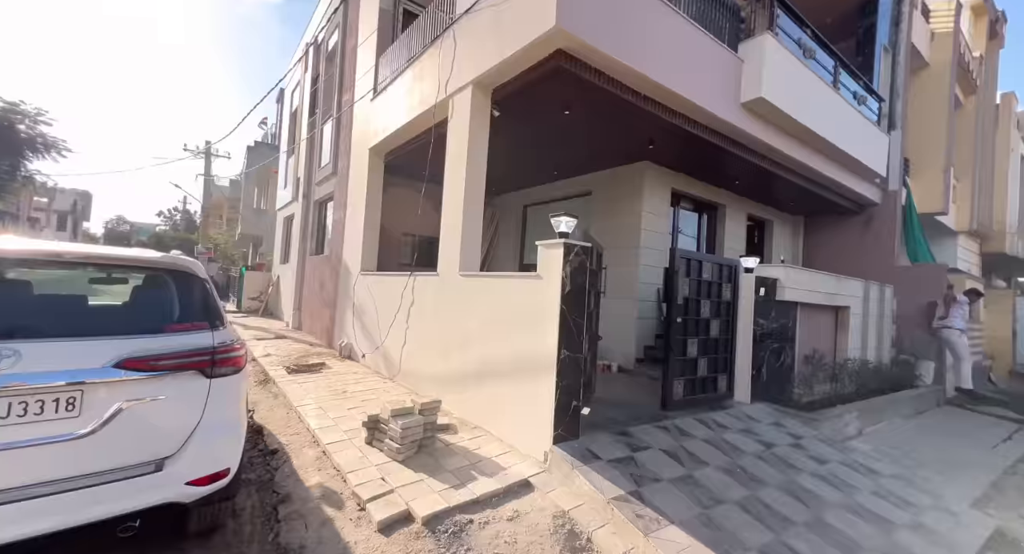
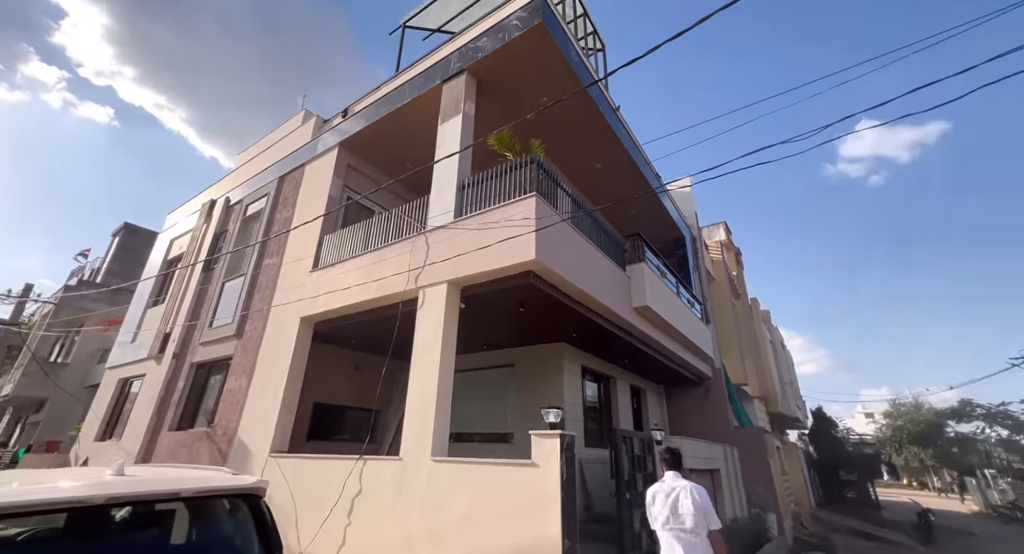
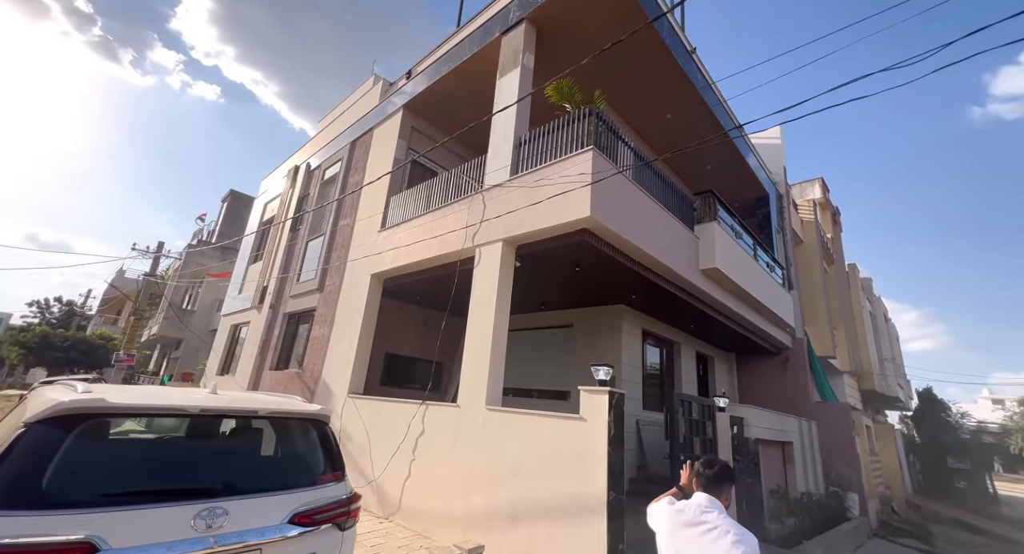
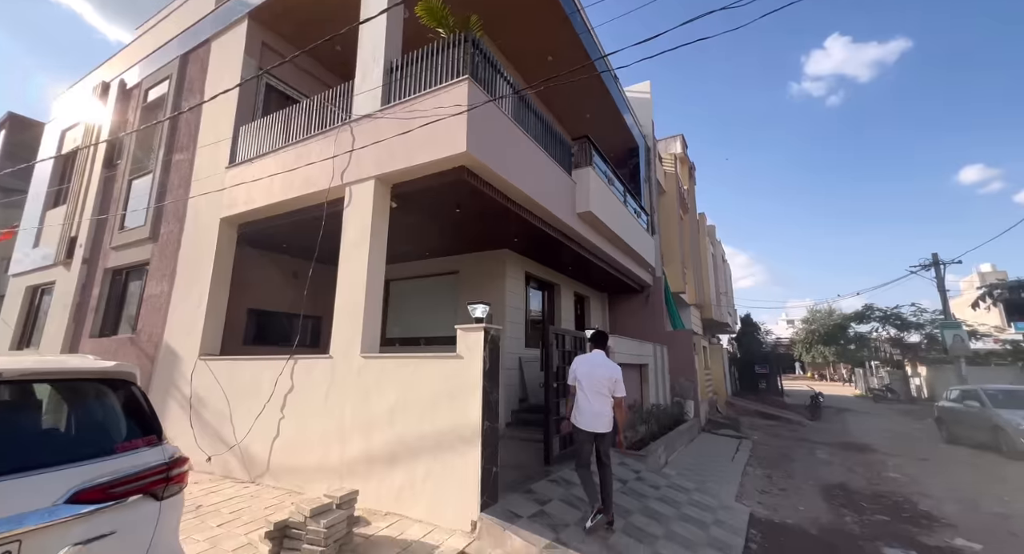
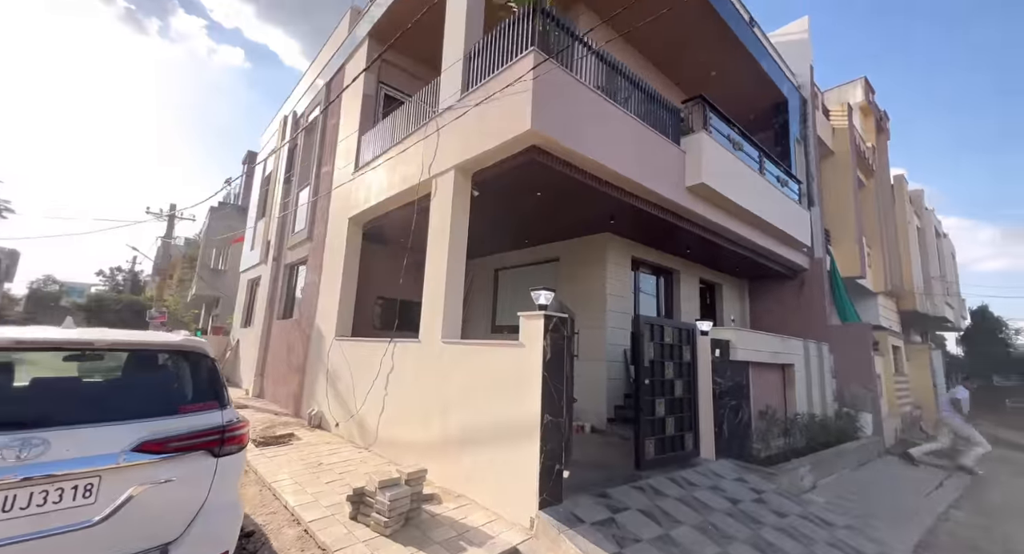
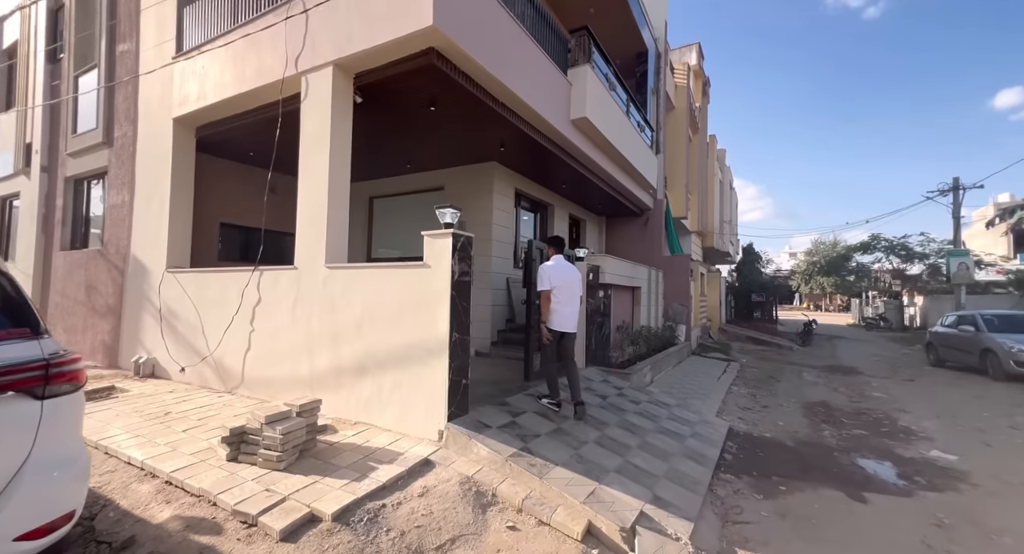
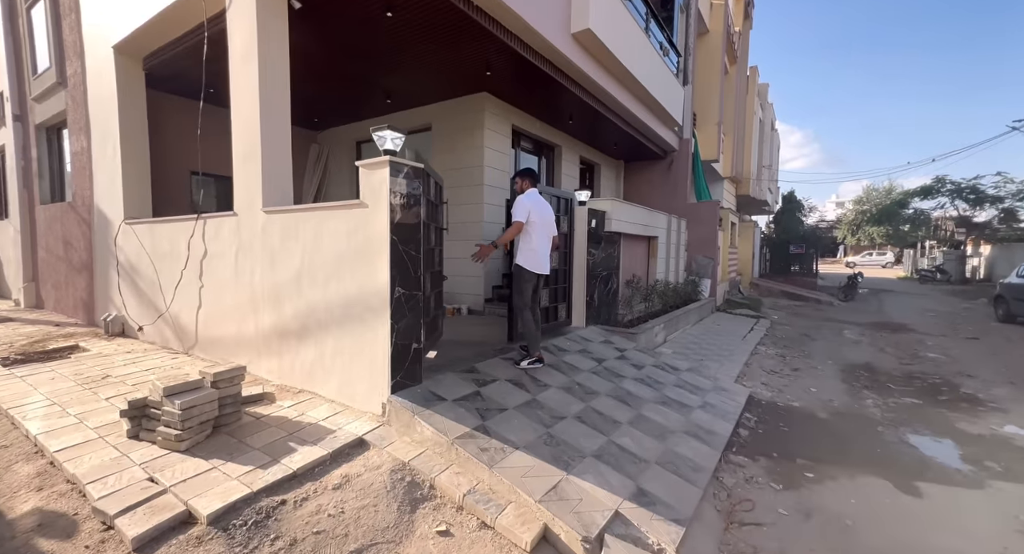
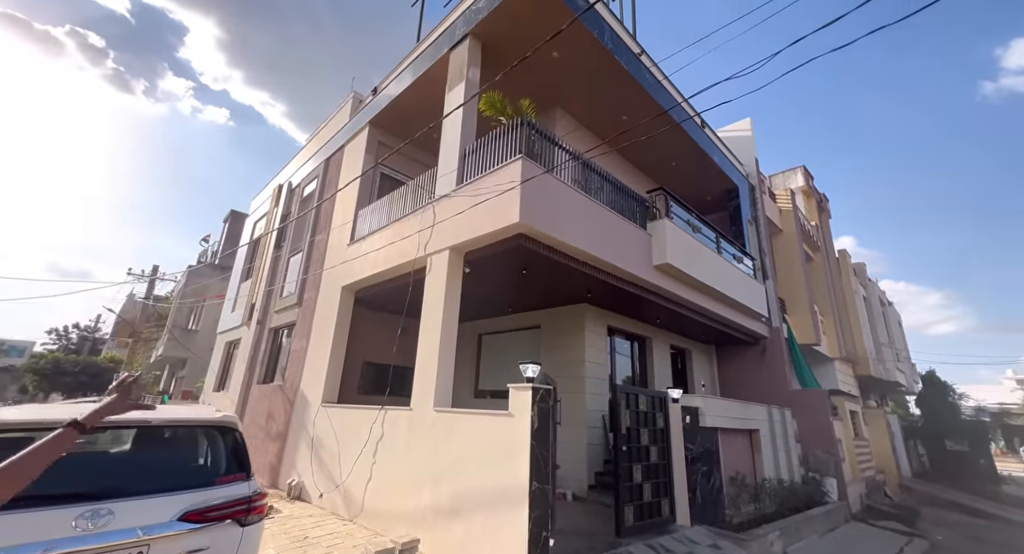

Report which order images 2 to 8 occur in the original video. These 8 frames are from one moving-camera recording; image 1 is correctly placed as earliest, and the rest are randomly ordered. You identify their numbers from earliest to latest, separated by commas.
5, 8, 3, 2, 4, 6, 7
